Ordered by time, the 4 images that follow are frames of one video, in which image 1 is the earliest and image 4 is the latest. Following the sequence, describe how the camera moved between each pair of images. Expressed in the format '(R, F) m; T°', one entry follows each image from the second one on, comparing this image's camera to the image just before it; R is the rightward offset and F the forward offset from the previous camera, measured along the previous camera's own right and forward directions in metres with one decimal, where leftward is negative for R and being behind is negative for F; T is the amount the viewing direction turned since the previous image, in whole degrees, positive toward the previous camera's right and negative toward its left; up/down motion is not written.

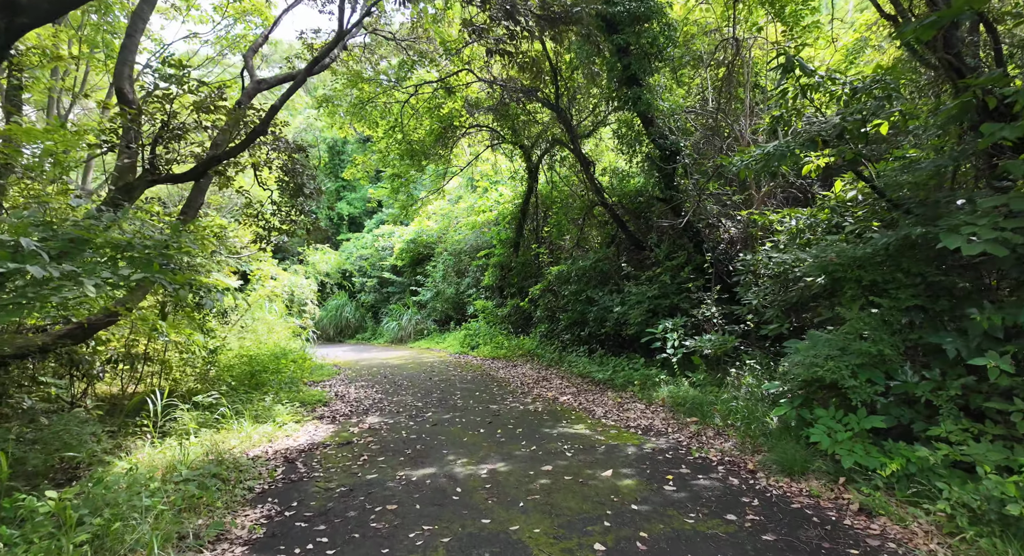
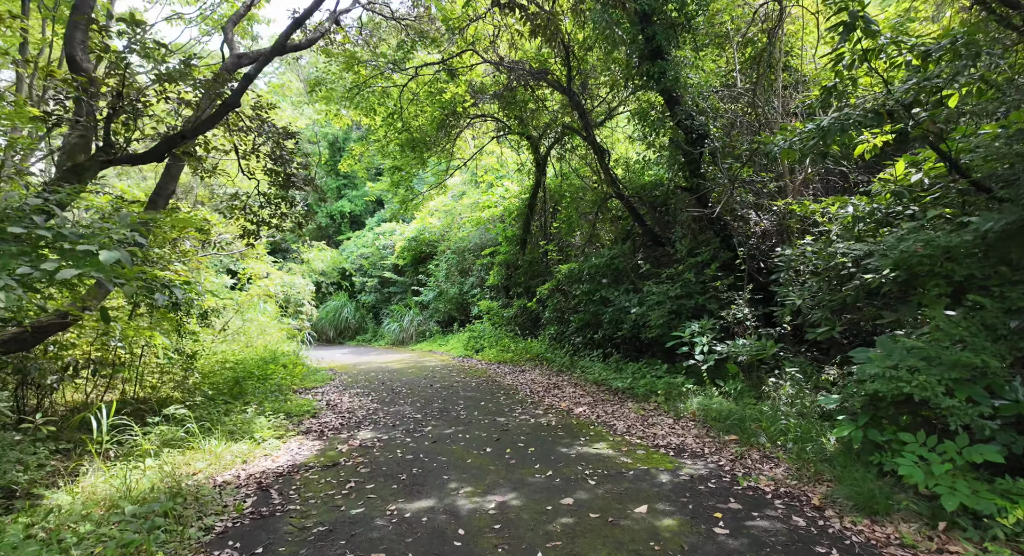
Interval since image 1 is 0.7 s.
(-0.1, +0.7) m; 0°
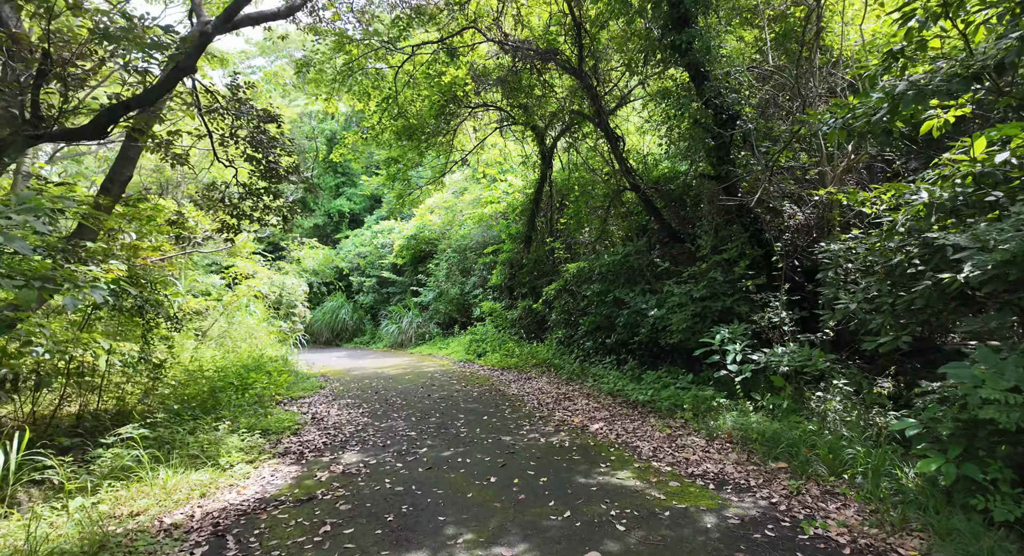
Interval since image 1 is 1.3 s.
(0.0, +0.7) m; 0°
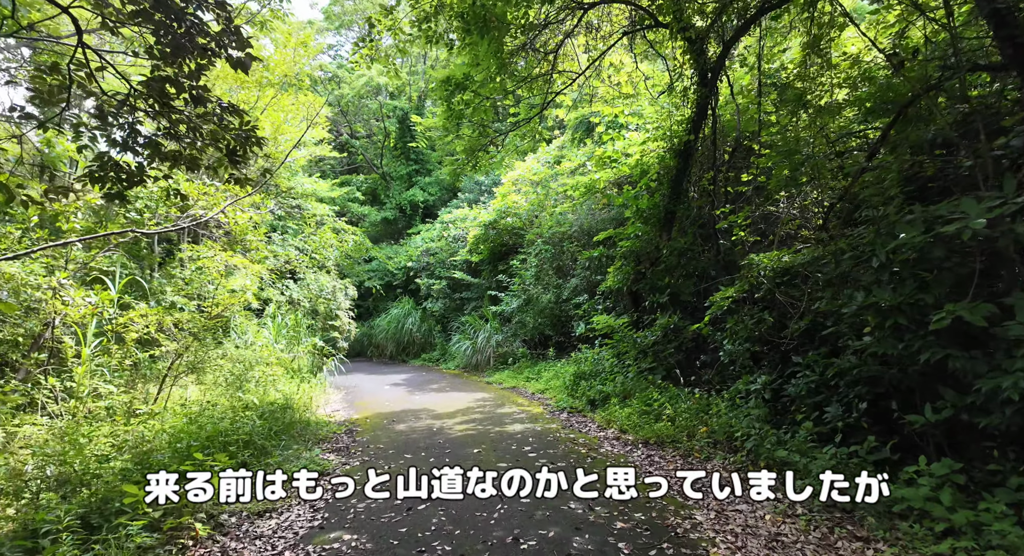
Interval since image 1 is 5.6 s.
(-0.7, +4.2) m; -9°
